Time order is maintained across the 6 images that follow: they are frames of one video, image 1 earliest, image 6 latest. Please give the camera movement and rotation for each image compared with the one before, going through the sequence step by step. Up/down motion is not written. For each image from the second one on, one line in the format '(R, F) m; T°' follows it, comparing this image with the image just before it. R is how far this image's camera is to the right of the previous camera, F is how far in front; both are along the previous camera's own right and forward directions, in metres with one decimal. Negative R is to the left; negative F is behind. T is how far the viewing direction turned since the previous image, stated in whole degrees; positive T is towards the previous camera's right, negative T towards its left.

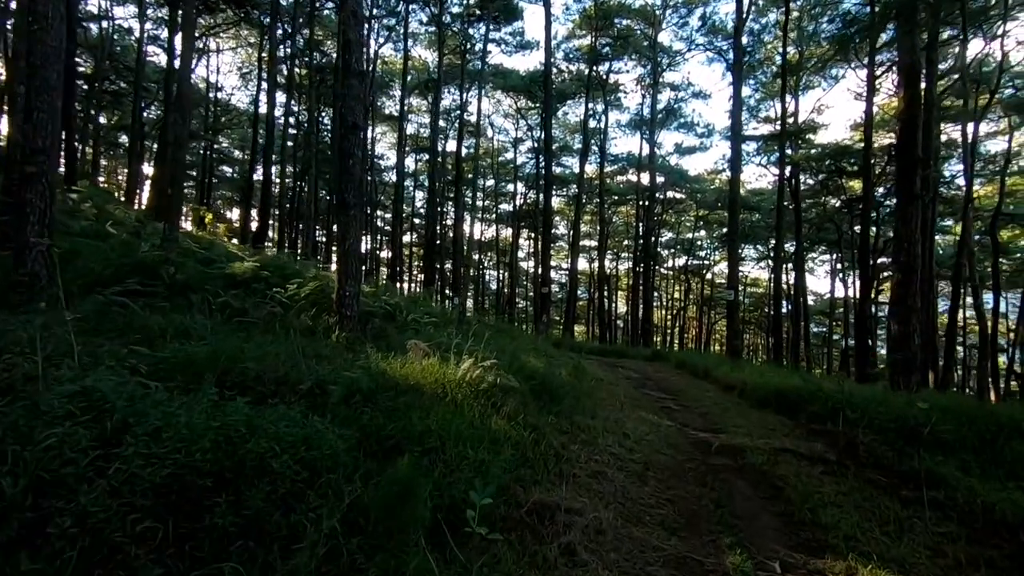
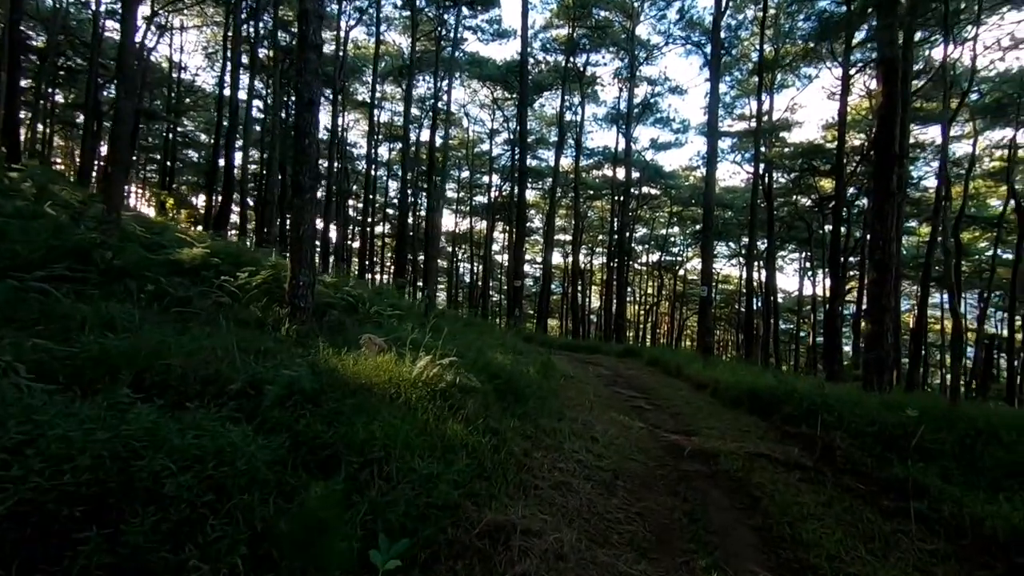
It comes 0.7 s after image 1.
(+0.1, +0.4) m; +3°
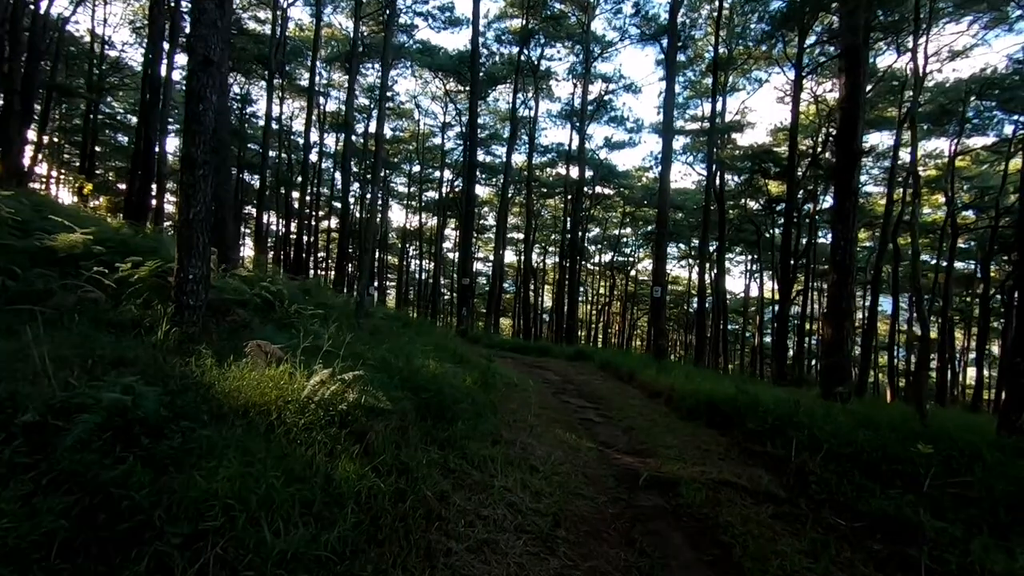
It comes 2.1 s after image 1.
(+0.2, +1.0) m; +5°
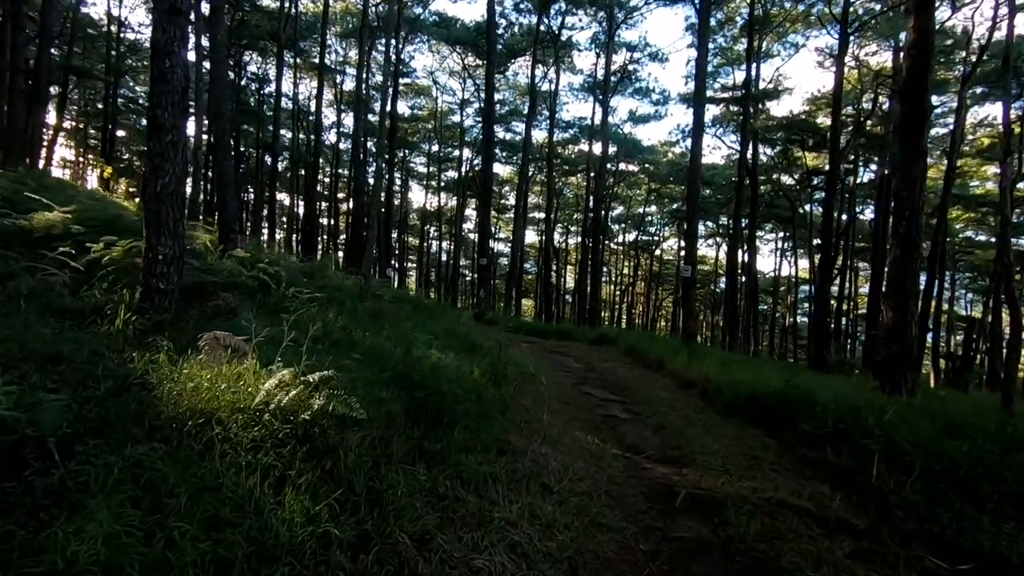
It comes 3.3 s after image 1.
(+0.1, +0.9) m; -2°
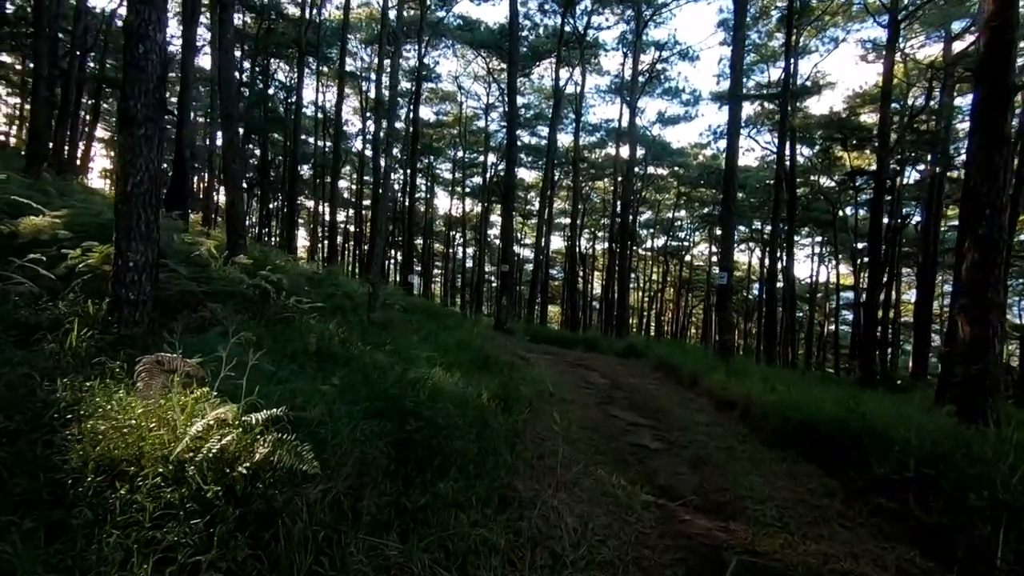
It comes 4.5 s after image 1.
(+0.1, +0.8) m; -3°
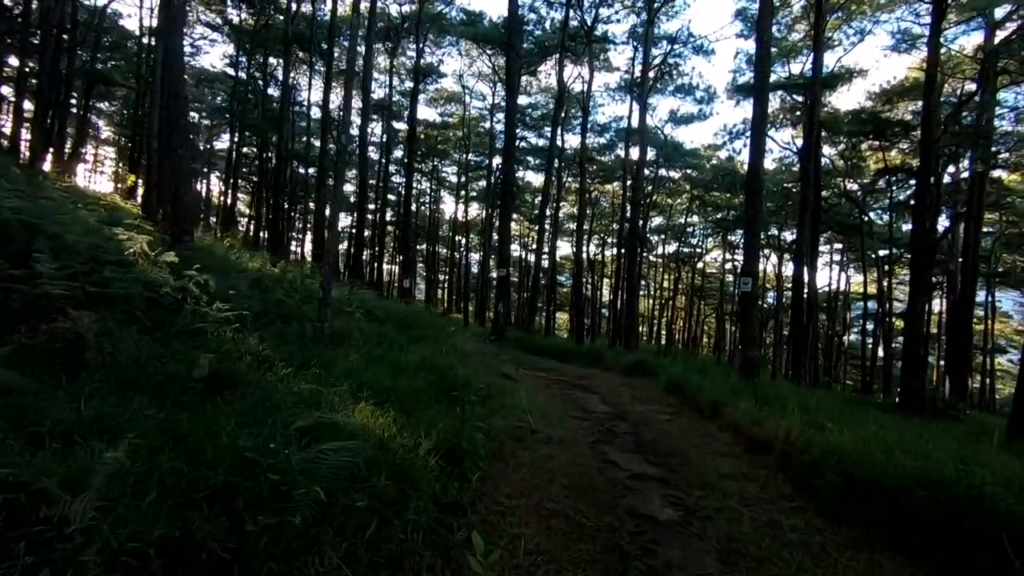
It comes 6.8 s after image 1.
(+0.4, +1.6) m; -1°
